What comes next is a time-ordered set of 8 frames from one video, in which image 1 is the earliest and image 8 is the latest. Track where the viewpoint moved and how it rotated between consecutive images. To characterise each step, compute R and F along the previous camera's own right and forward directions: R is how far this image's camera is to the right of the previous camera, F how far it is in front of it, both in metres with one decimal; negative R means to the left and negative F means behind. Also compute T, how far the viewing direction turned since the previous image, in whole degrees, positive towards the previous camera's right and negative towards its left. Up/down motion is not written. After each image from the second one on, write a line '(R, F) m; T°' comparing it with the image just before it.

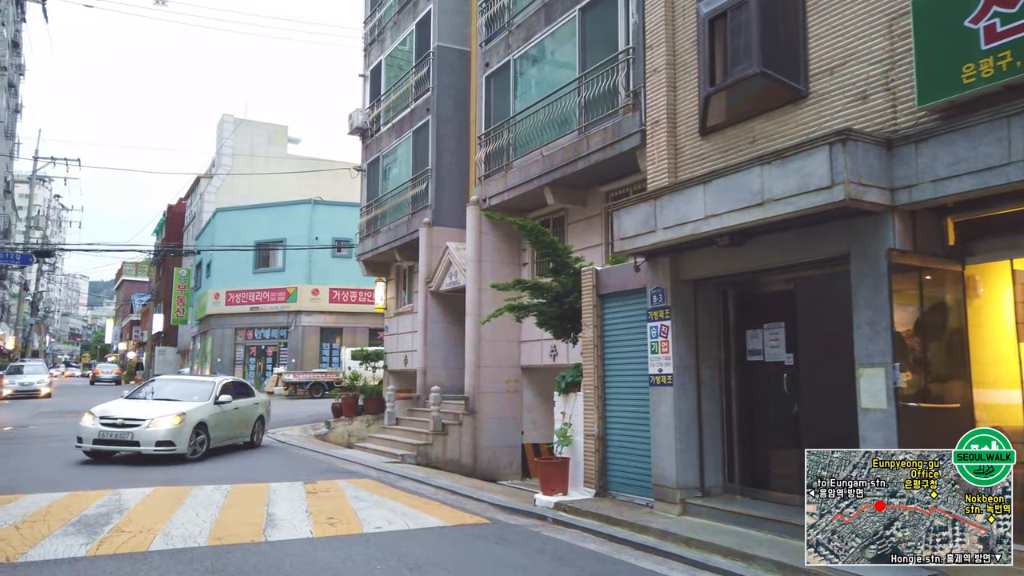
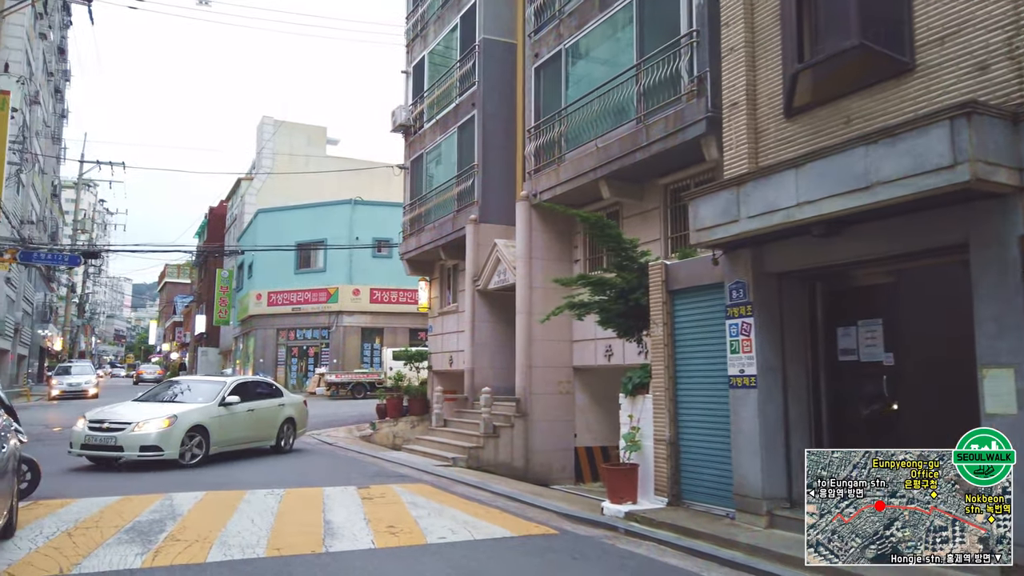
(-0.4, +0.5) m; -3°
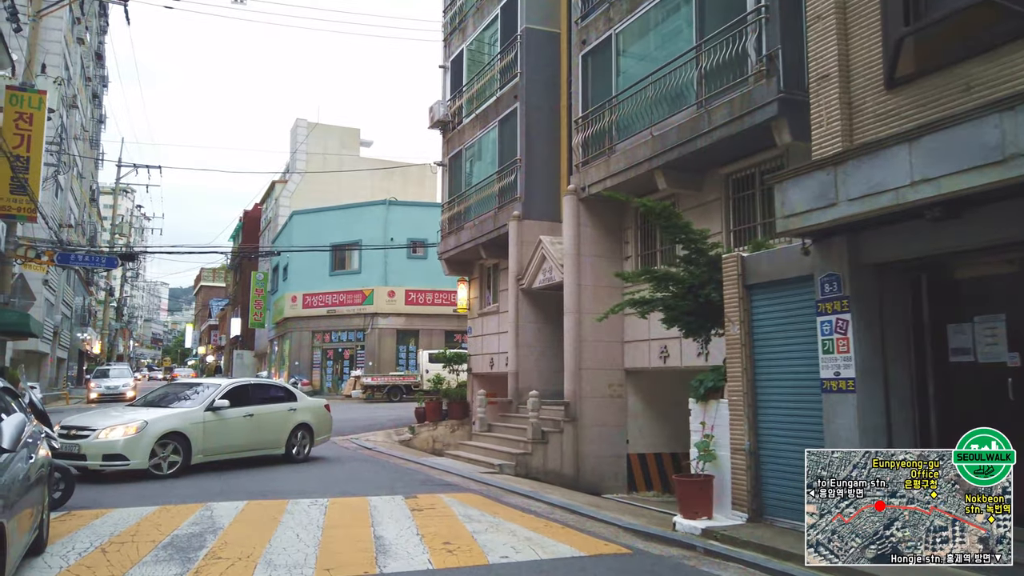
(-0.4, +0.7) m; -2°
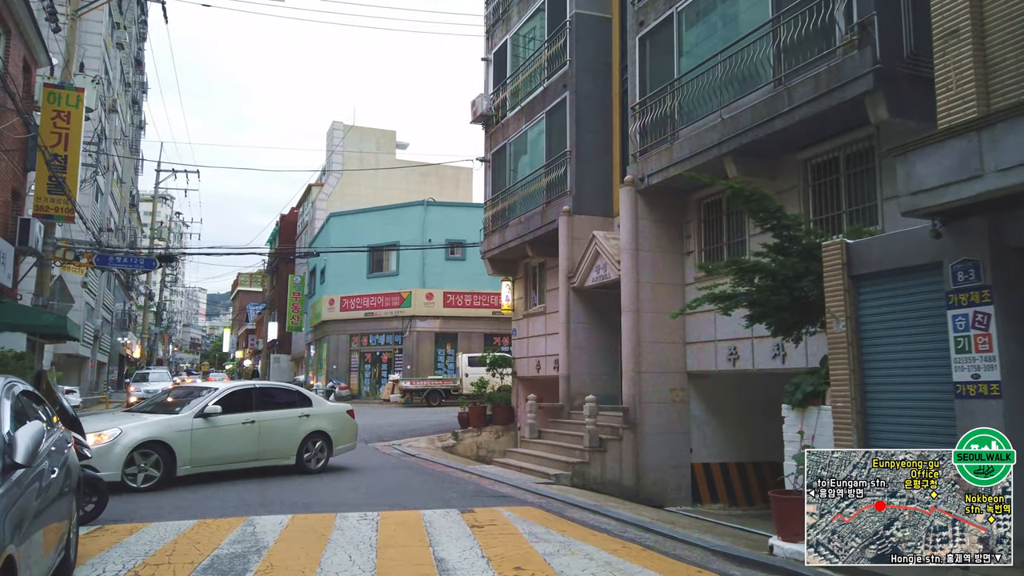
(-0.4, +0.8) m; -2°
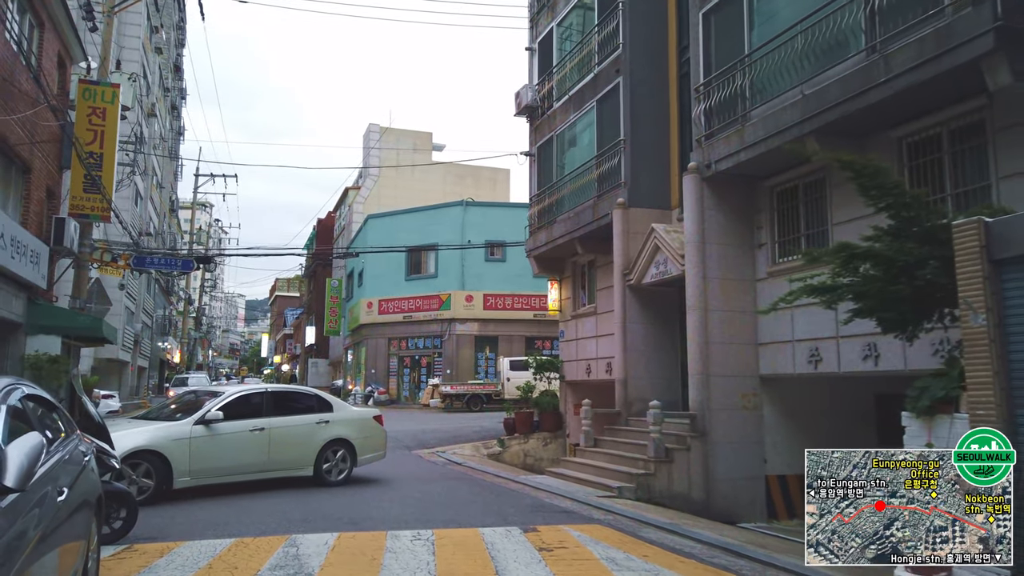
(-0.4, +0.9) m; -3°
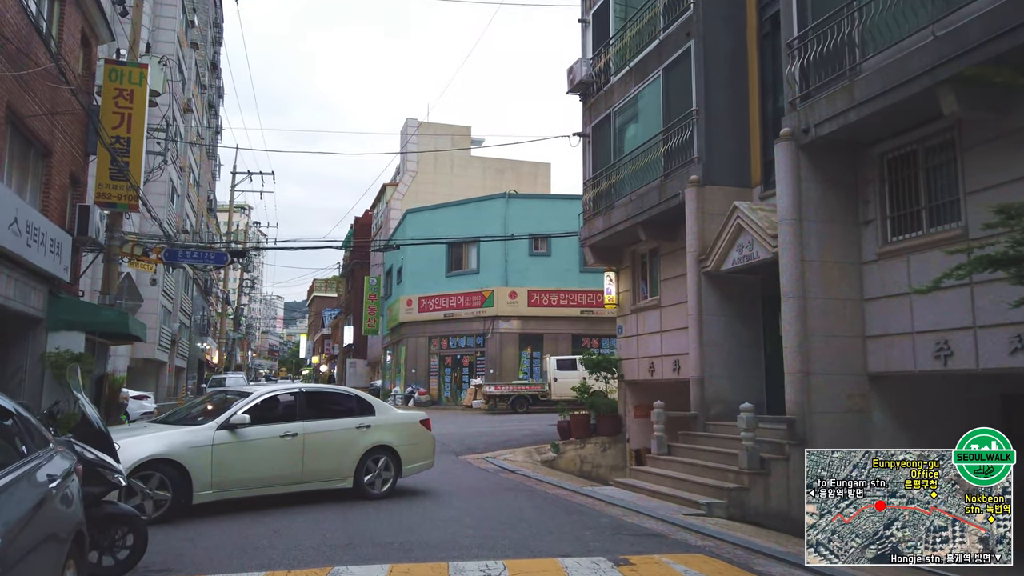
(-0.5, +1.5) m; -3°
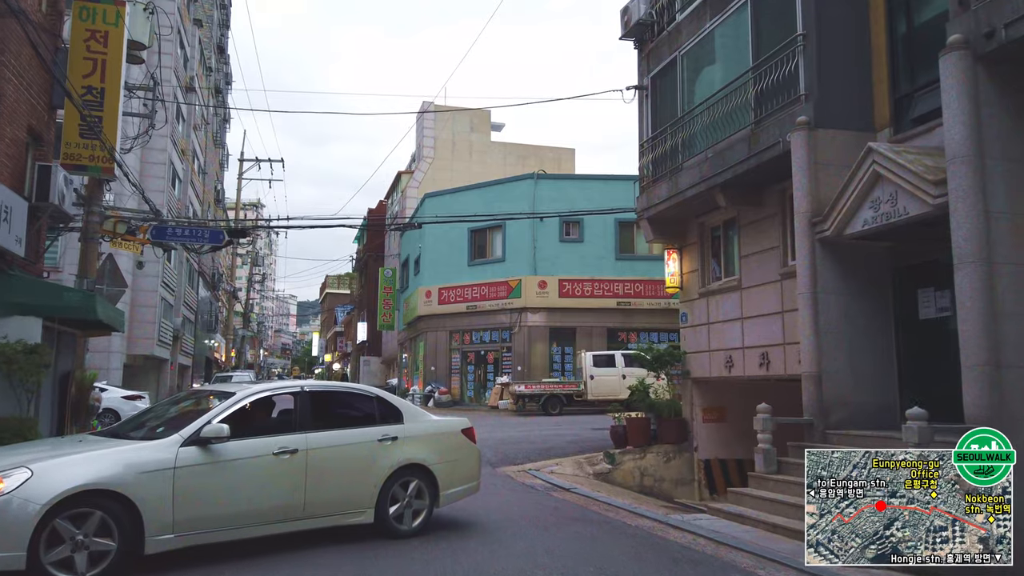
(-0.7, +2.8) m; -1°
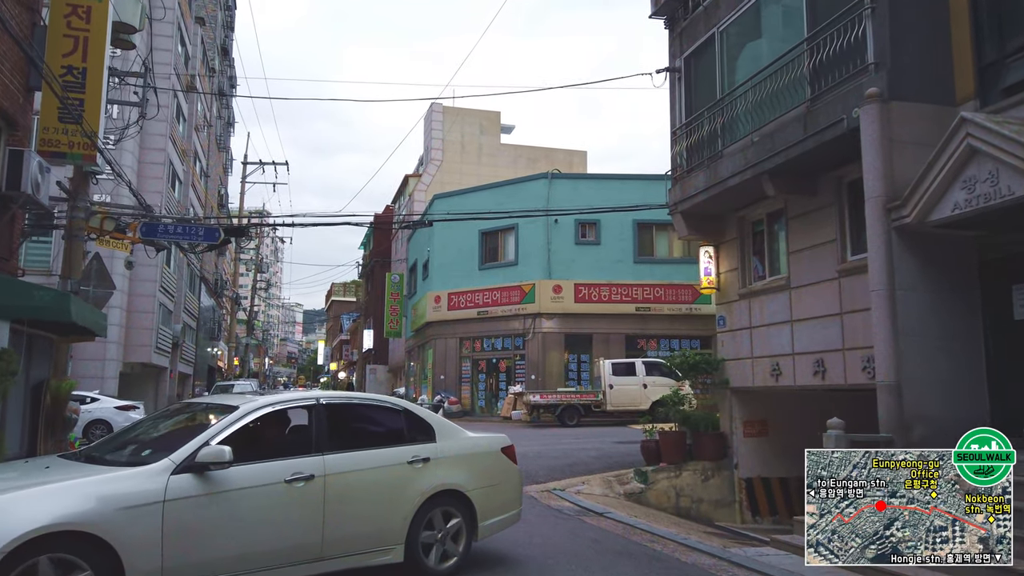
(-0.3, +1.3) m; 0°
